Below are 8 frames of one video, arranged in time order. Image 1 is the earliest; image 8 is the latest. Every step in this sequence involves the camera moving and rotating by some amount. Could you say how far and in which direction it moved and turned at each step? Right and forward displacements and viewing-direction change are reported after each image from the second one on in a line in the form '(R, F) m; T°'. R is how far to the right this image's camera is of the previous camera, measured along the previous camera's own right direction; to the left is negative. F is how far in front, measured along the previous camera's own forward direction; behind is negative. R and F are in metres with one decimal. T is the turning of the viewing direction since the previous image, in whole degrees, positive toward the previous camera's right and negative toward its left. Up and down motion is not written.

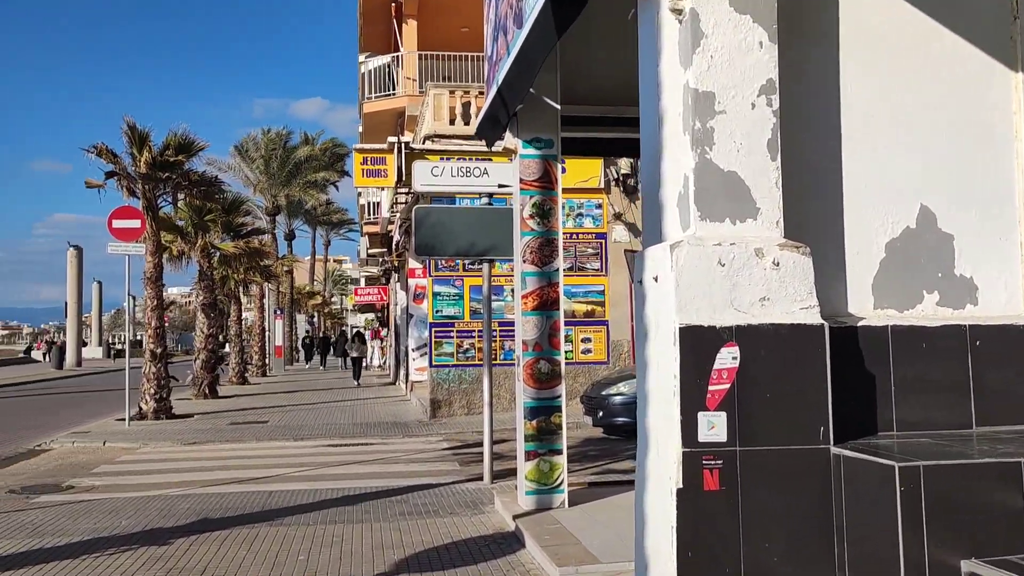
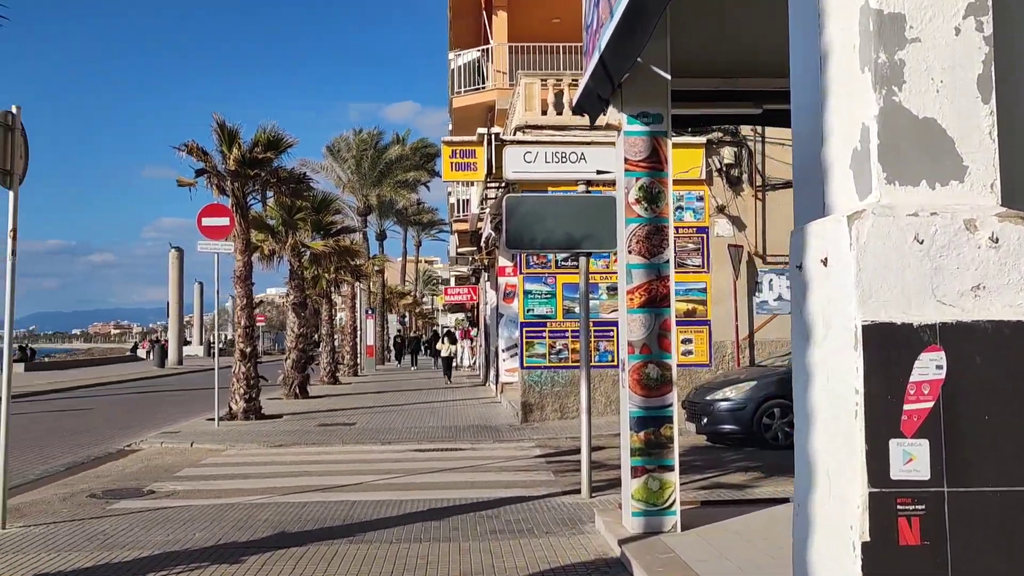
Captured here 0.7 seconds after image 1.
(-0.1, +0.8) m; -6°
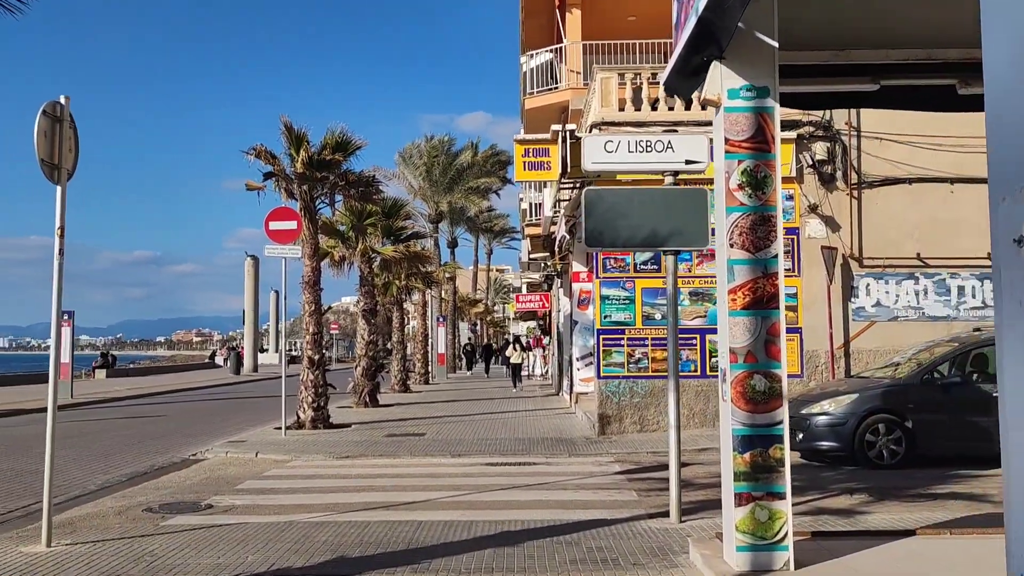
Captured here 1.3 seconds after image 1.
(-0.1, +0.8) m; -4°
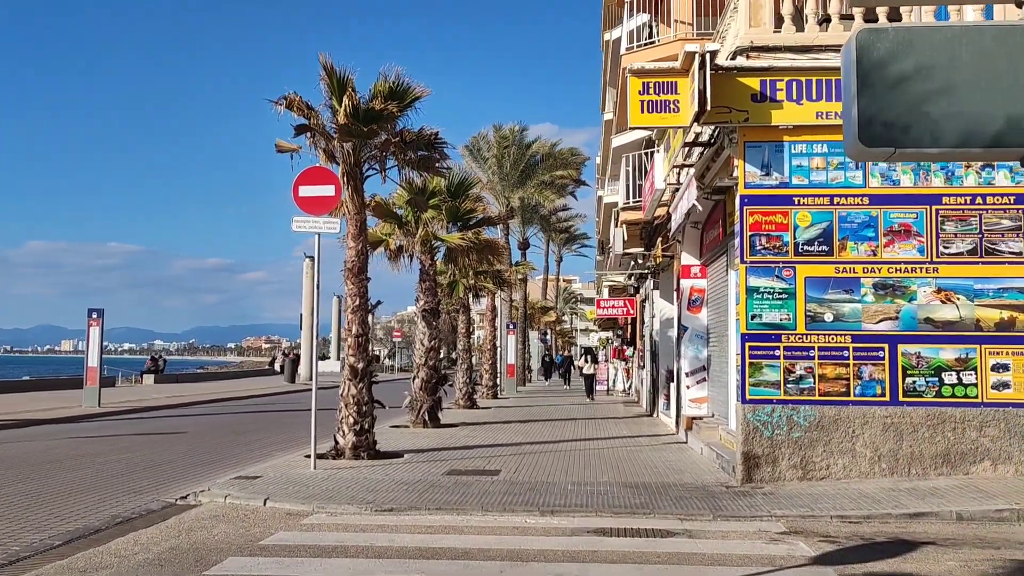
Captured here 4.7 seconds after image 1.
(-0.5, +4.1) m; -4°
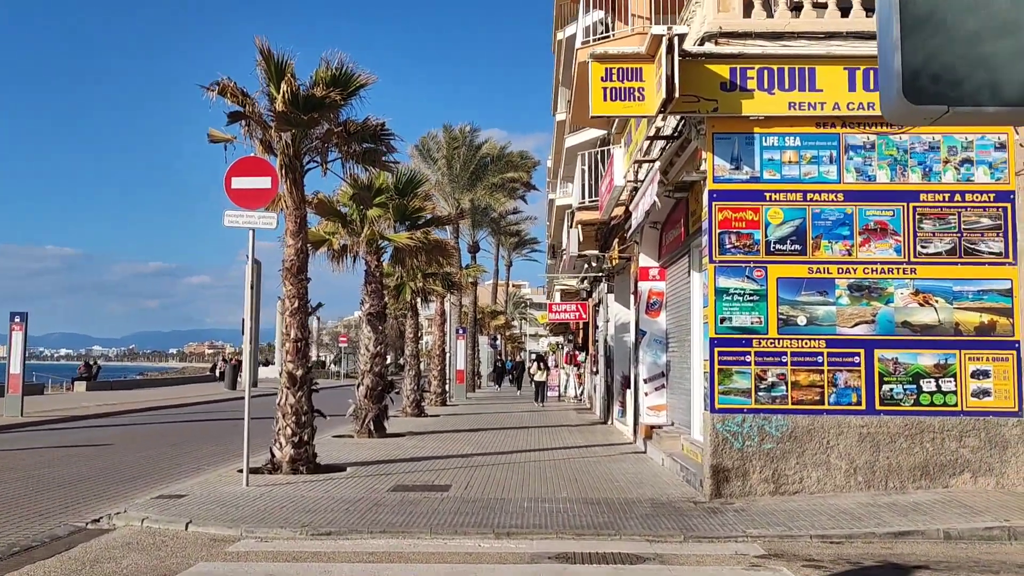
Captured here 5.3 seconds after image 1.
(0.0, +0.9) m; +3°
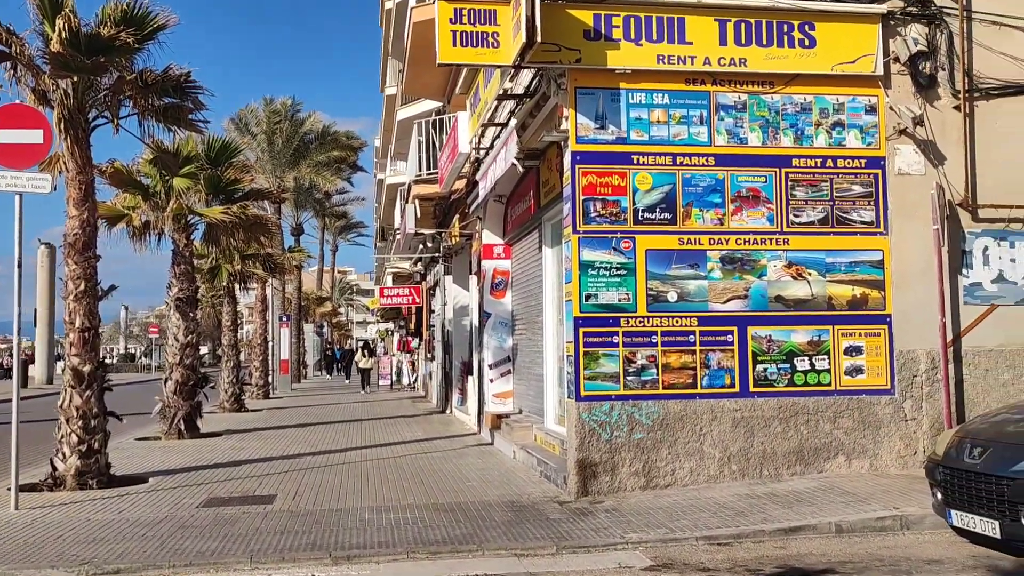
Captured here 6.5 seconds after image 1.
(-0.1, +1.4) m; +11°
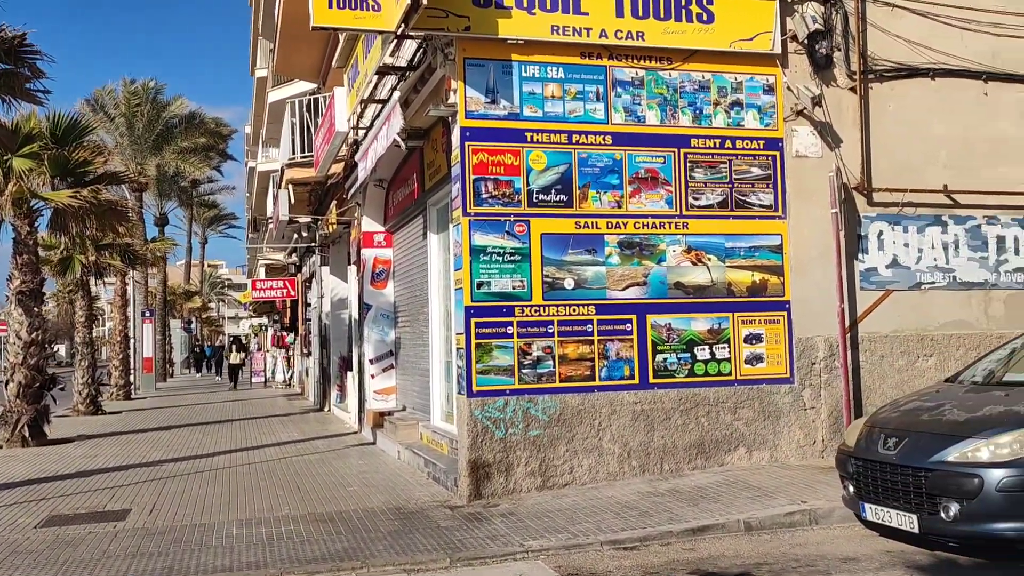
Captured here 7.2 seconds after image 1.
(-0.1, +0.7) m; +8°
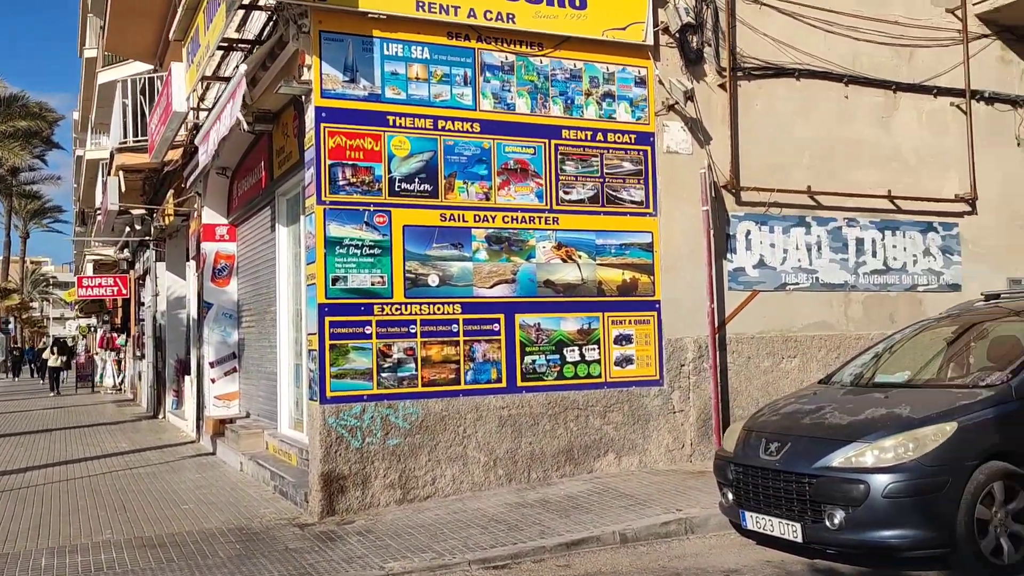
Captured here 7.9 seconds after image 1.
(-0.1, +0.6) m; +9°
